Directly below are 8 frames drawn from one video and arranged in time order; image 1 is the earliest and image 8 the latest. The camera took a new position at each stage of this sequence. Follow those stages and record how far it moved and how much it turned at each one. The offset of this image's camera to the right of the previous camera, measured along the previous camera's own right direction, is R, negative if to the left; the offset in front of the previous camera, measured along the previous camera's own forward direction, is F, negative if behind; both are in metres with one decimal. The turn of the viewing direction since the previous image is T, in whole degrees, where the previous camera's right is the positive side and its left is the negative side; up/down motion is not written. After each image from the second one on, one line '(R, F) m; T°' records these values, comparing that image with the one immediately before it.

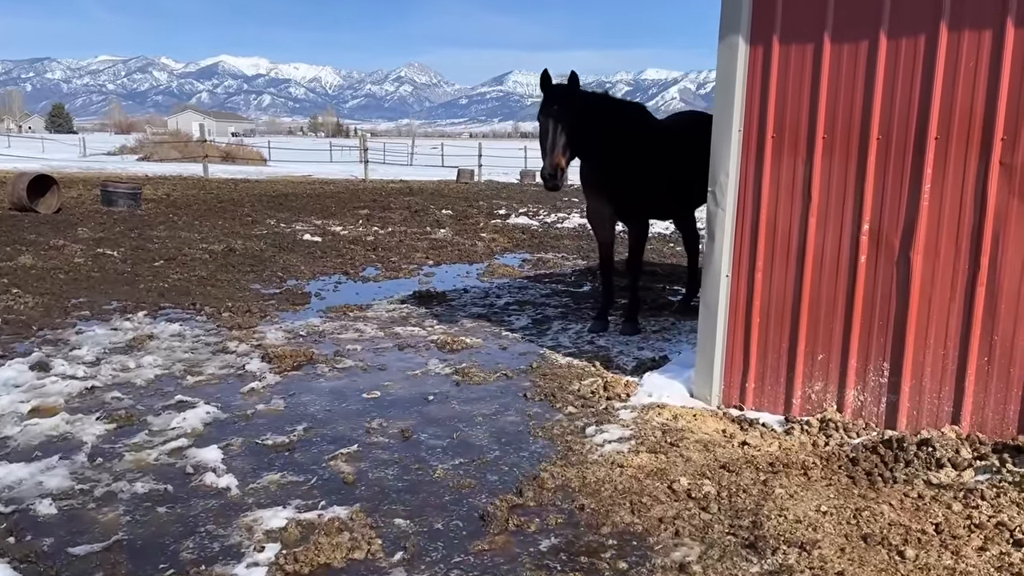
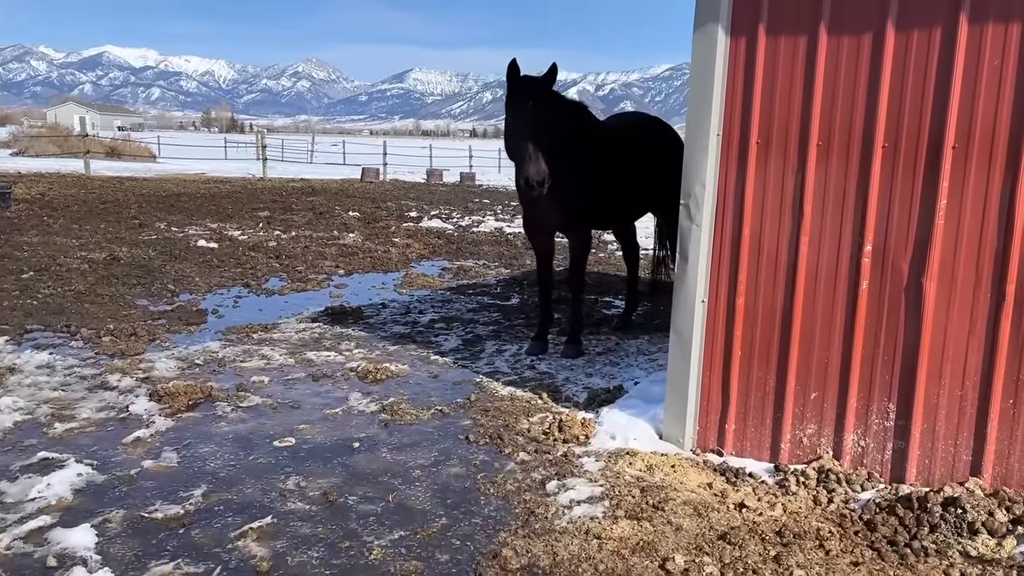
(-0.1, +0.5) m; +7°
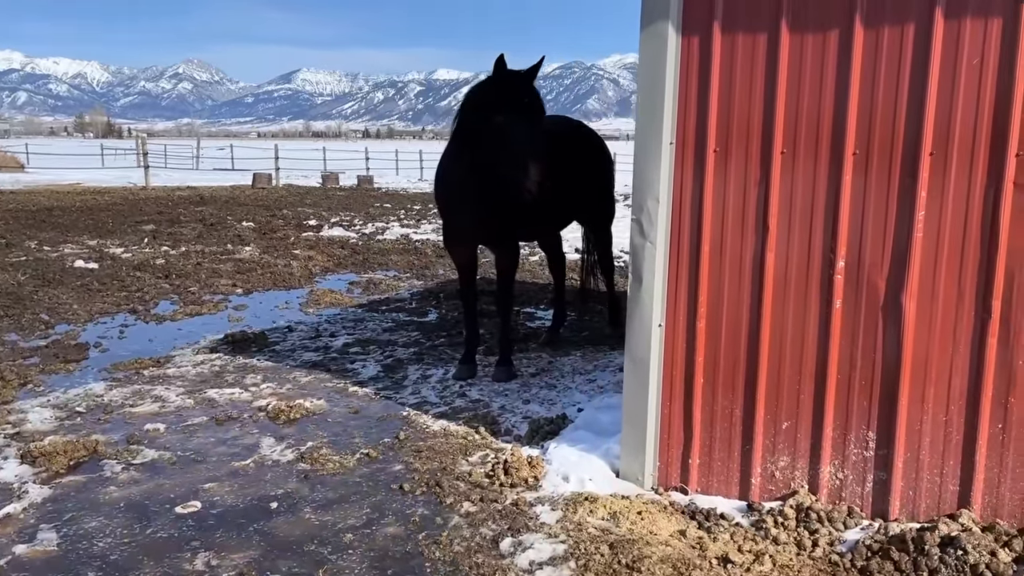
(-0.1, +0.3) m; +7°
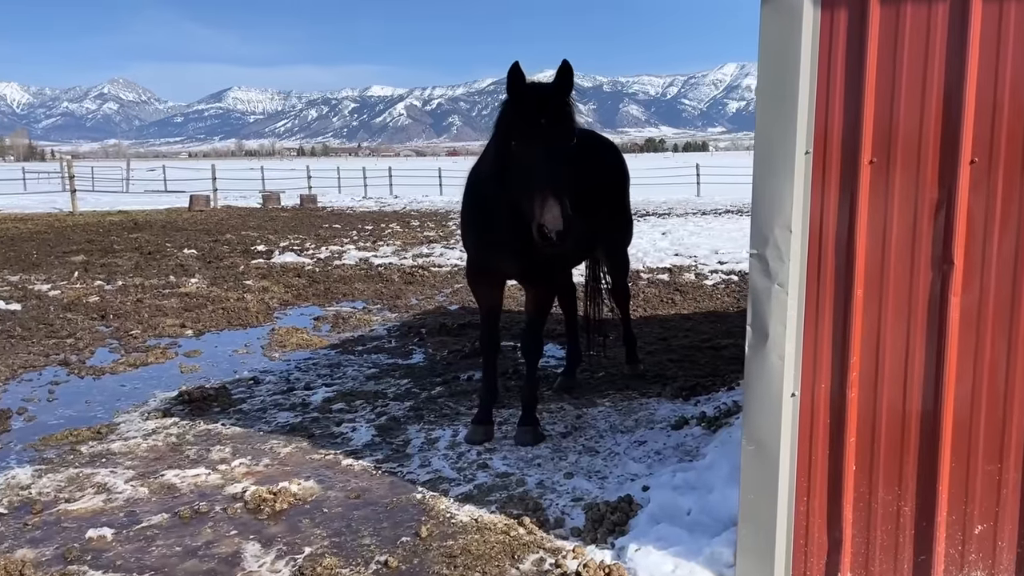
(-0.3, +0.7) m; +4°
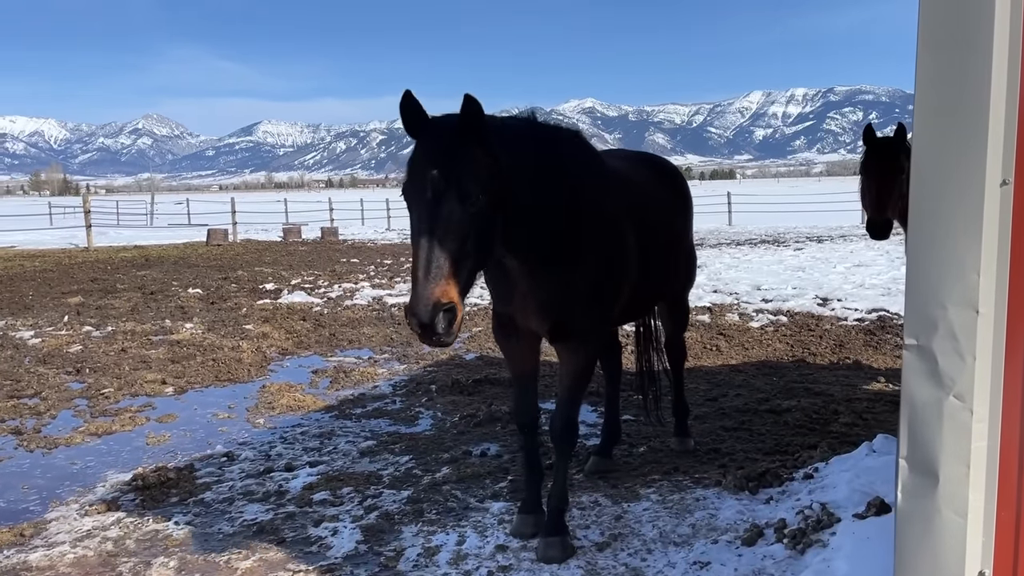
(0.0, +0.8) m; -2°
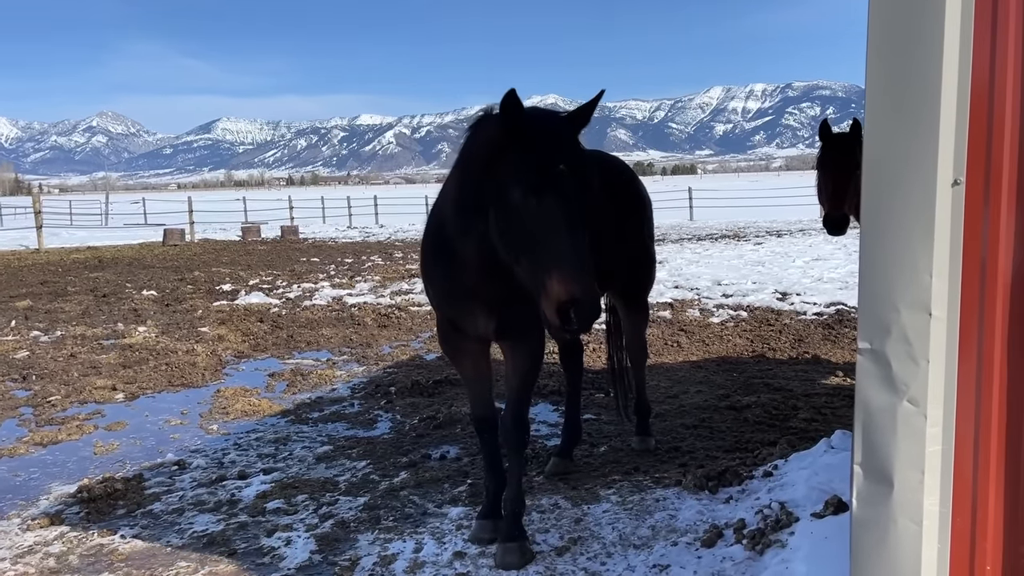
(0.0, +0.1) m; +2°
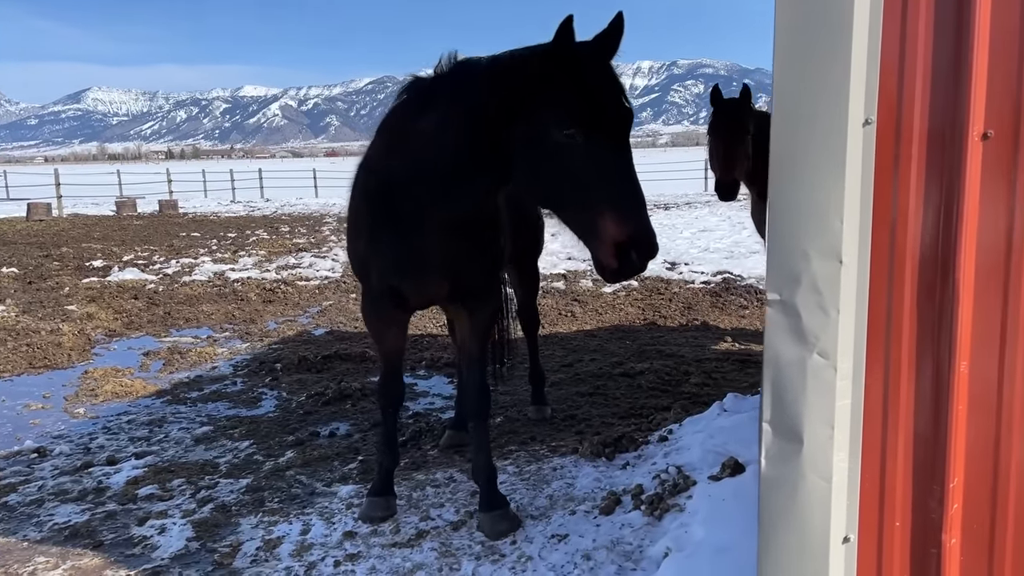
(0.0, +0.1) m; +7°
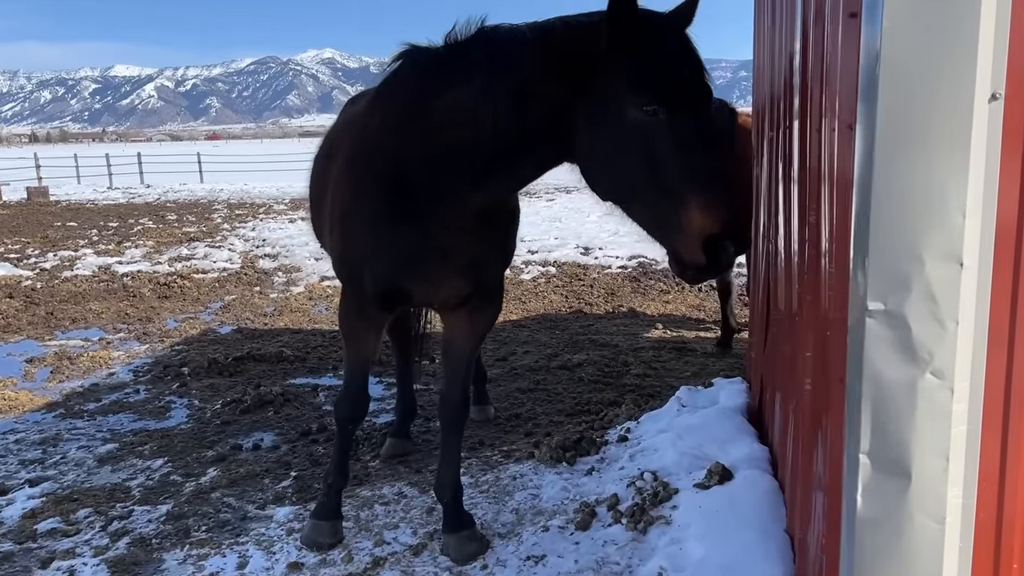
(-0.2, +0.3) m; +7°
